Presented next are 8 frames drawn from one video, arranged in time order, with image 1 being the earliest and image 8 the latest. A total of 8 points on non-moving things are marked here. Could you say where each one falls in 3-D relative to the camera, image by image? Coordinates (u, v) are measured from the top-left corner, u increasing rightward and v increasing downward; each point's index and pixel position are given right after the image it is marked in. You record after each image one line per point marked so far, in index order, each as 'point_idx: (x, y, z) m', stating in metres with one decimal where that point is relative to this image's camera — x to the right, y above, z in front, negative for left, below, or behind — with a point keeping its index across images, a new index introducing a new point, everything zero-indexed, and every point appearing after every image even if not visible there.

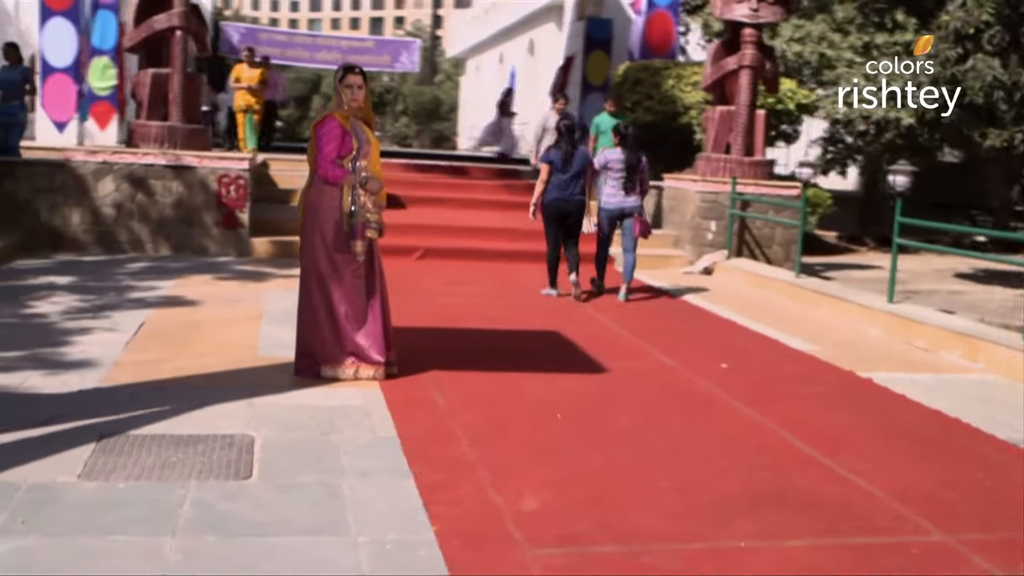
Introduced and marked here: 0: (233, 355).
0: (-1.5, -0.4, +6.2) m
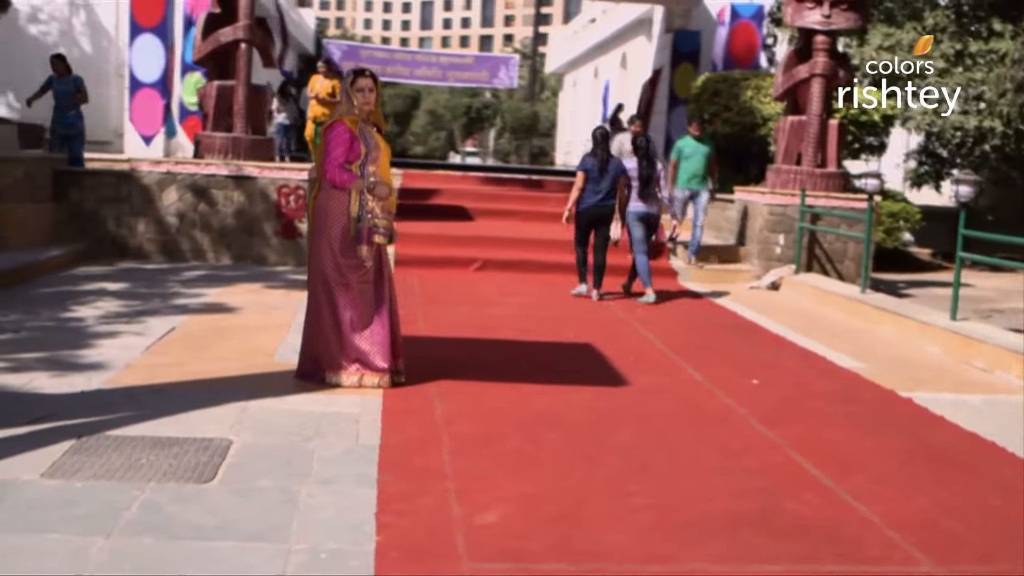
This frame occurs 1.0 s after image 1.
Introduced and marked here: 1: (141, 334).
0: (-1.5, -0.4, +6.1) m
1: (-2.2, -0.3, +6.7) m
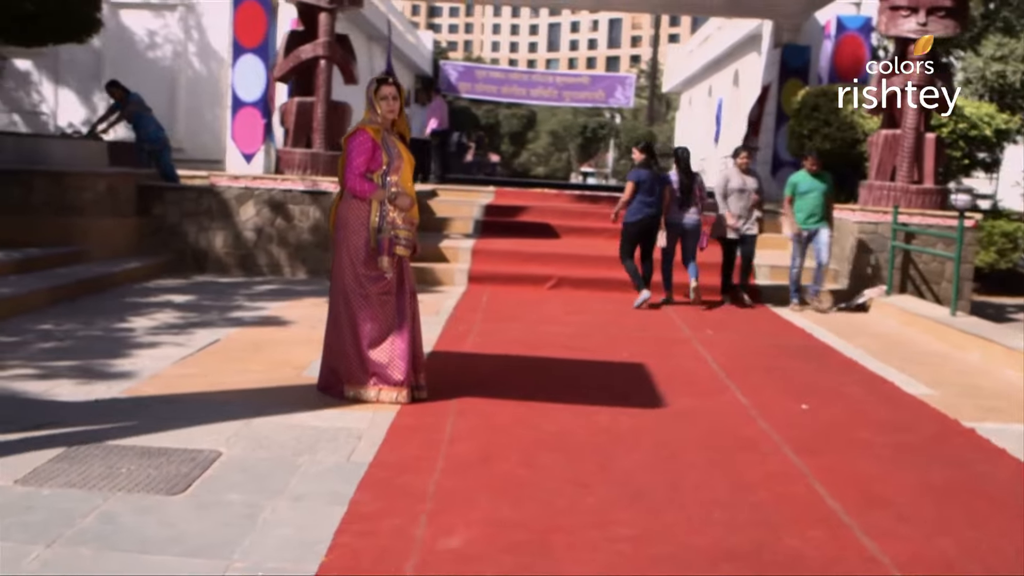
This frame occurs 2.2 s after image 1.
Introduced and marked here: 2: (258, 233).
0: (-1.3, -0.5, +6.1) m
1: (-2.0, -0.3, +6.7) m
2: (-2.5, +0.5, +10.9) m
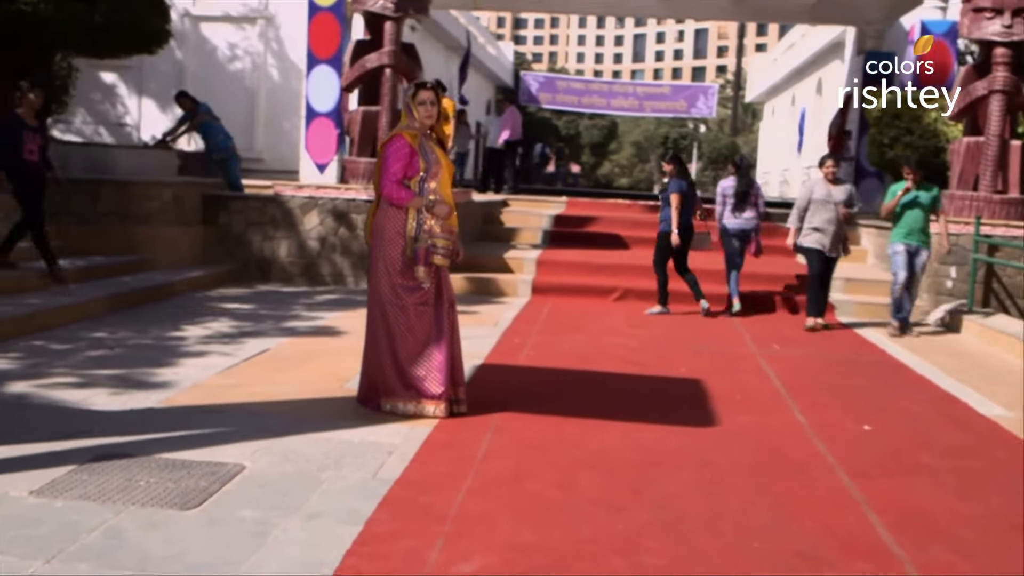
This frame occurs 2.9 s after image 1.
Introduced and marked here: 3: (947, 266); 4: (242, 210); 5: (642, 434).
0: (-1.0, -0.5, +6.0) m
1: (-1.7, -0.4, +6.7) m
2: (-1.8, +0.4, +10.9) m
3: (+4.0, +0.2, +10.3) m
4: (-2.6, +0.8, +10.9) m
5: (+0.6, -0.7, +5.2) m
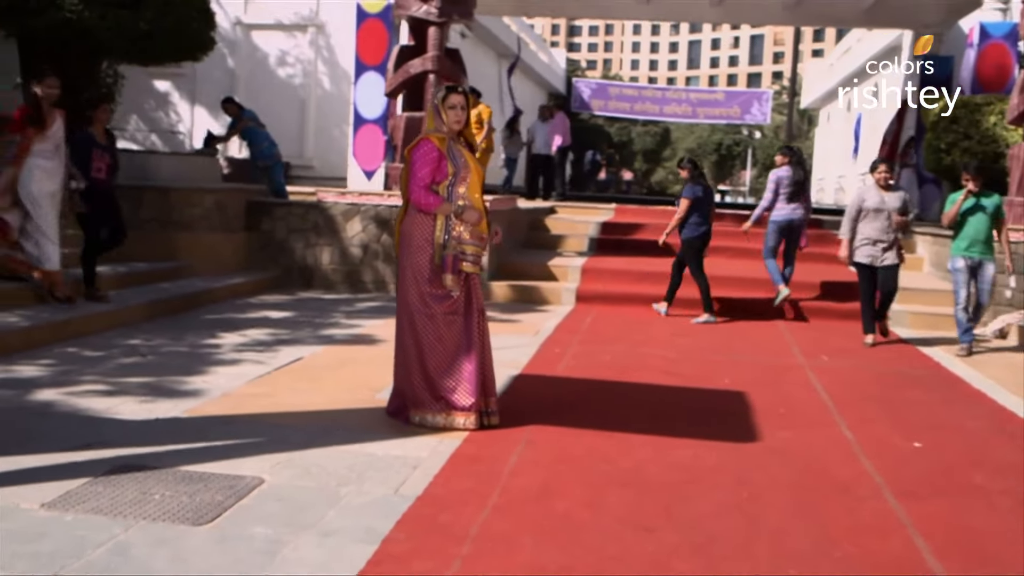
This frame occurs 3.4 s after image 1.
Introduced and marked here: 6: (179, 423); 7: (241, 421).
0: (-0.8, -0.5, +5.8) m
1: (-1.5, -0.4, +6.6) m
2: (-1.4, +0.4, +10.8) m
3: (+4.4, +0.1, +9.9) m
4: (-2.2, +0.7, +10.9) m
5: (+0.7, -0.7, +5.0) m
6: (-1.5, -0.6, +5.0) m
7: (-1.2, -0.6, +5.1) m
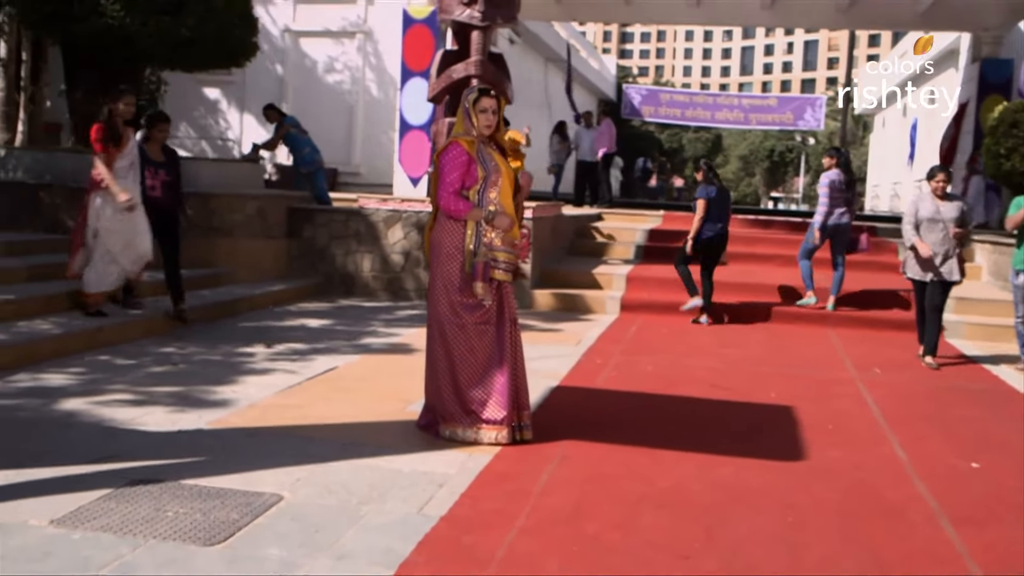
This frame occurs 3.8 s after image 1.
0: (-0.7, -0.6, +5.7) m
1: (-1.2, -0.5, +6.4) m
2: (-1.0, +0.3, +10.6) m
3: (+4.8, 0.0, +9.5) m
4: (-1.8, +0.6, +10.8) m
5: (+0.9, -0.8, +4.7) m
6: (-1.3, -0.6, +4.8) m
7: (-1.1, -0.6, +4.9) m
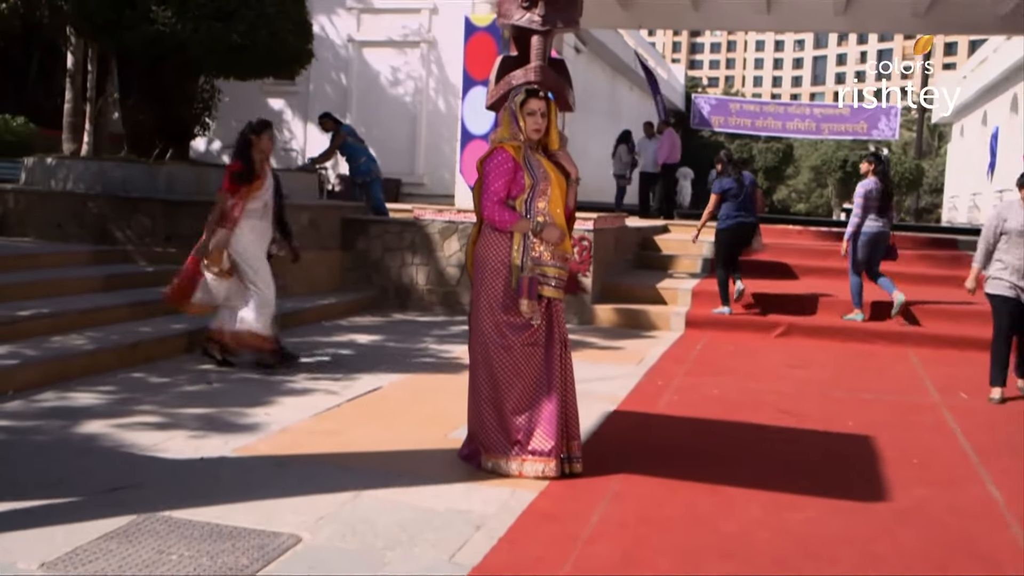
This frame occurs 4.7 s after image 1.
0: (-0.4, -0.7, +5.3) m
1: (-1.0, -0.6, +6.1) m
2: (-0.5, +0.2, +10.3) m
3: (+5.2, -0.1, +8.8) m
4: (-1.2, +0.5, +10.5) m
5: (+1.1, -0.8, +4.3) m
6: (-1.1, -0.7, +4.5) m
7: (-0.9, -0.7, +4.6) m
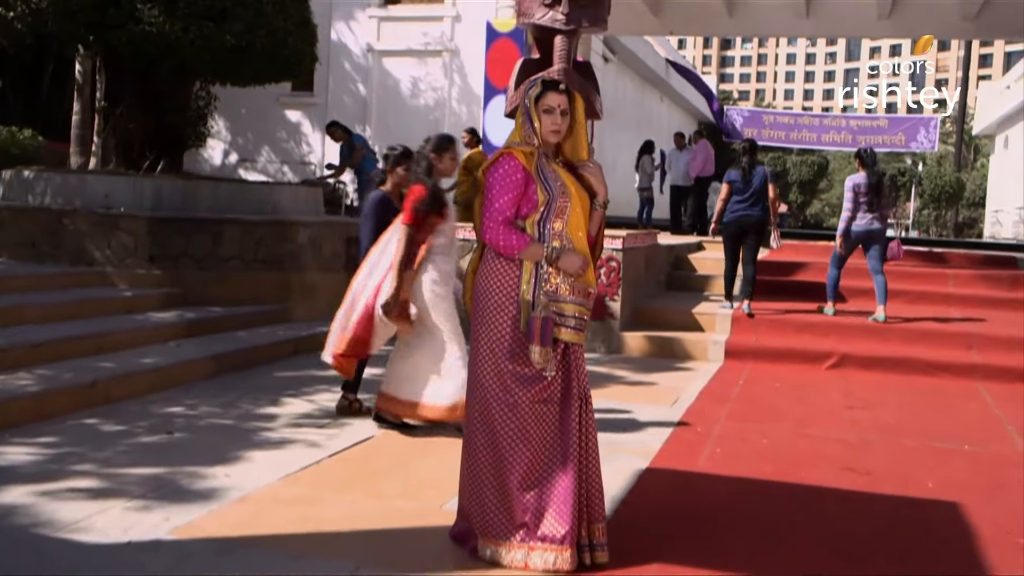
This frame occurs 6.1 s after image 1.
0: (-0.4, -0.8, +4.4) m
1: (-0.9, -0.7, +5.2) m
2: (-0.3, 0.0, +9.3) m
3: (+5.4, -0.3, +7.7) m
4: (-1.1, +0.3, +9.6) m
5: (+1.1, -1.0, +3.3) m
6: (-1.1, -0.8, +3.6) m
7: (-0.9, -0.8, +3.7) m
